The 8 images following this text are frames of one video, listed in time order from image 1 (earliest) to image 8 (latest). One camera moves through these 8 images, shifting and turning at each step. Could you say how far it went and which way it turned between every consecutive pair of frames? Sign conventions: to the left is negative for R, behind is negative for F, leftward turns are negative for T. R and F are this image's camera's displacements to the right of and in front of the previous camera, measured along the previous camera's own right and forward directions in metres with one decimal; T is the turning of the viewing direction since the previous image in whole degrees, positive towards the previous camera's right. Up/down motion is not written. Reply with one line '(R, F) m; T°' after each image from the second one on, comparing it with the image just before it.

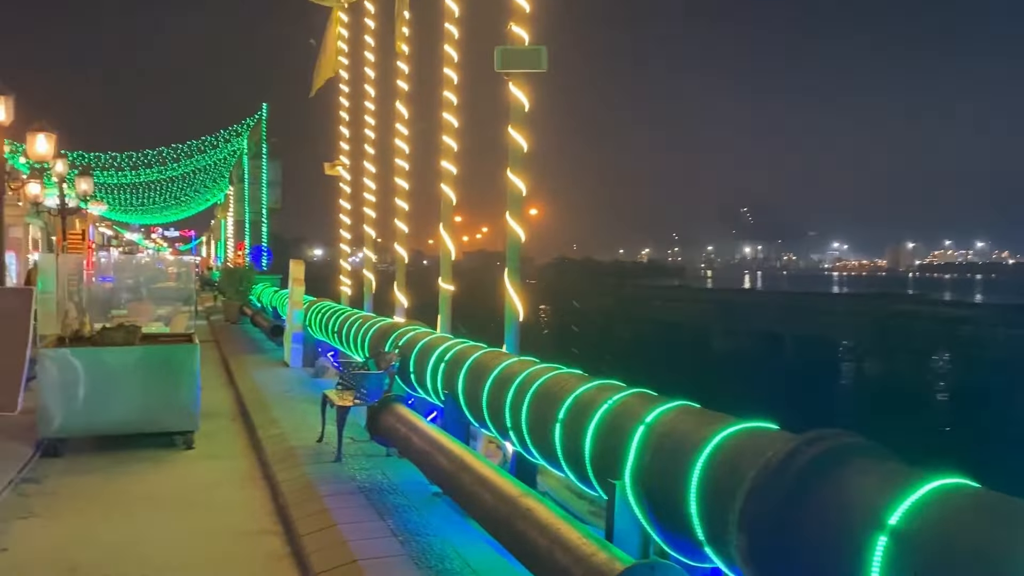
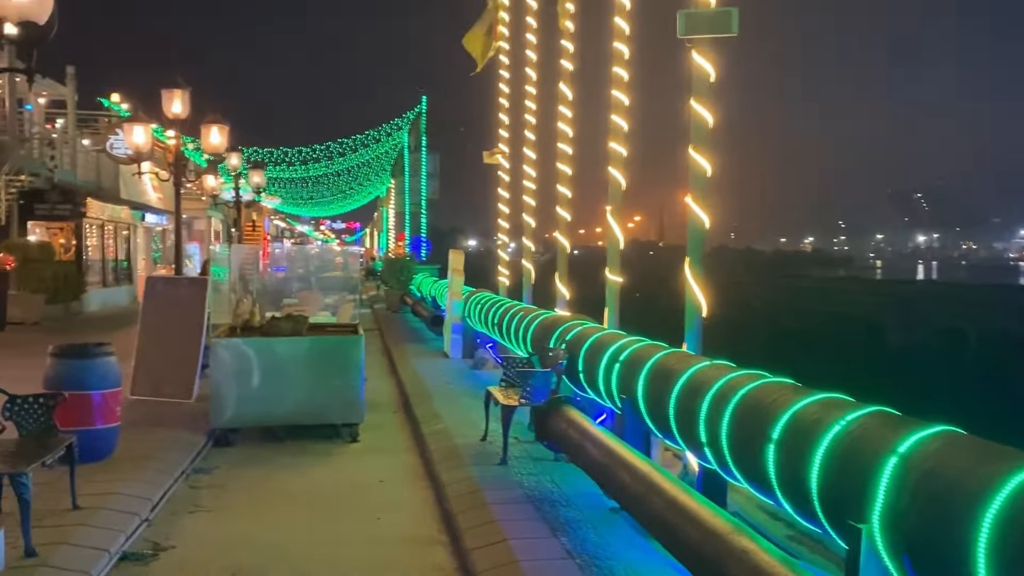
(-0.2, +0.6) m; -10°
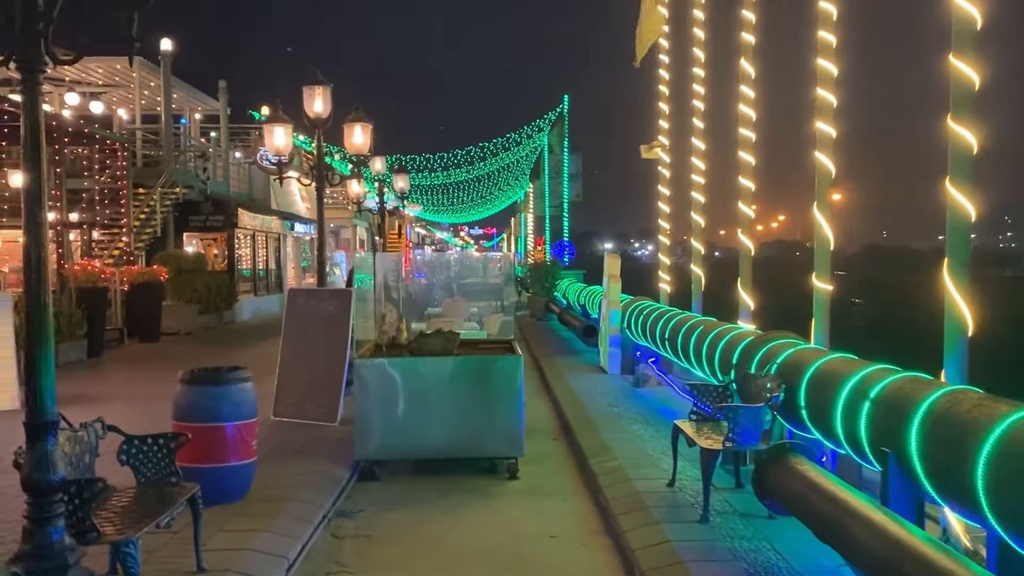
(-0.4, +1.2) m; -9°
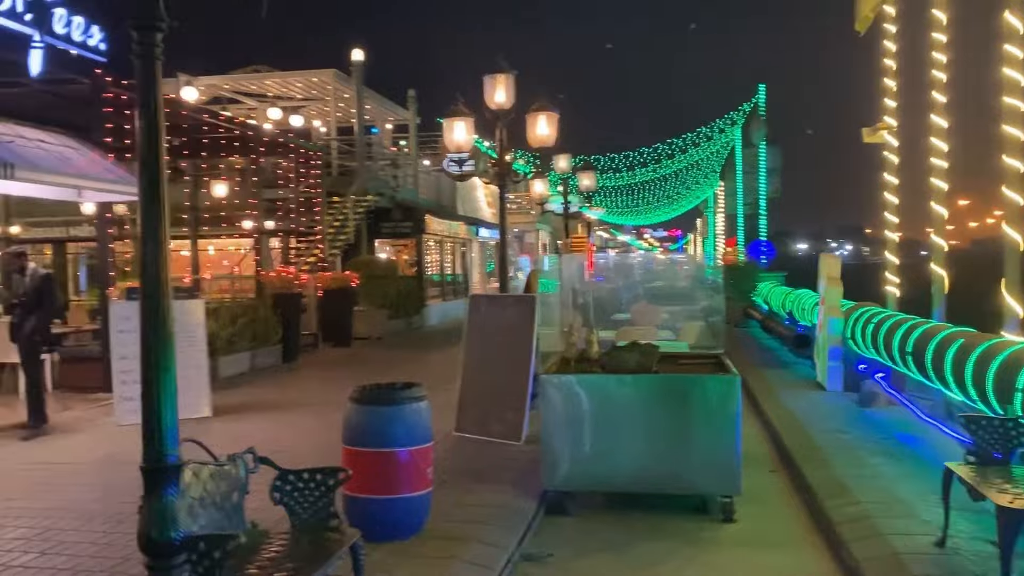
(-0.2, +1.0) m; -12°
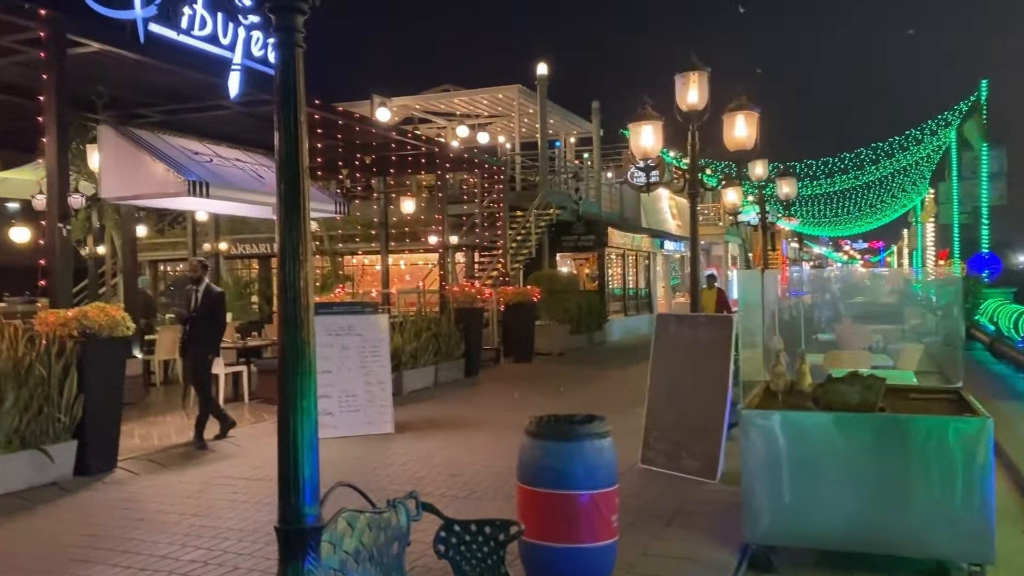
(-0.1, +0.6) m; -12°
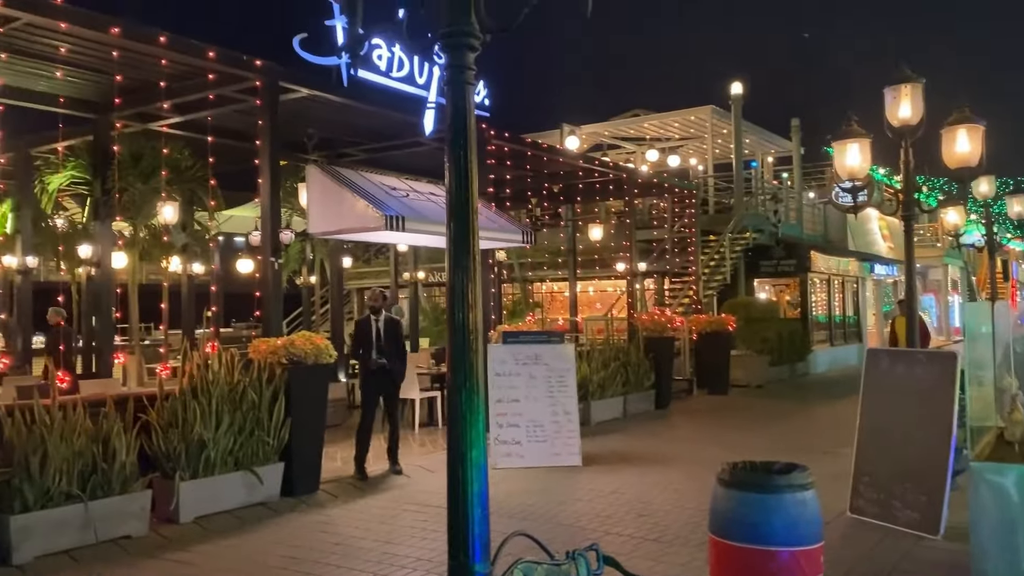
(0.0, +0.2) m; -13°
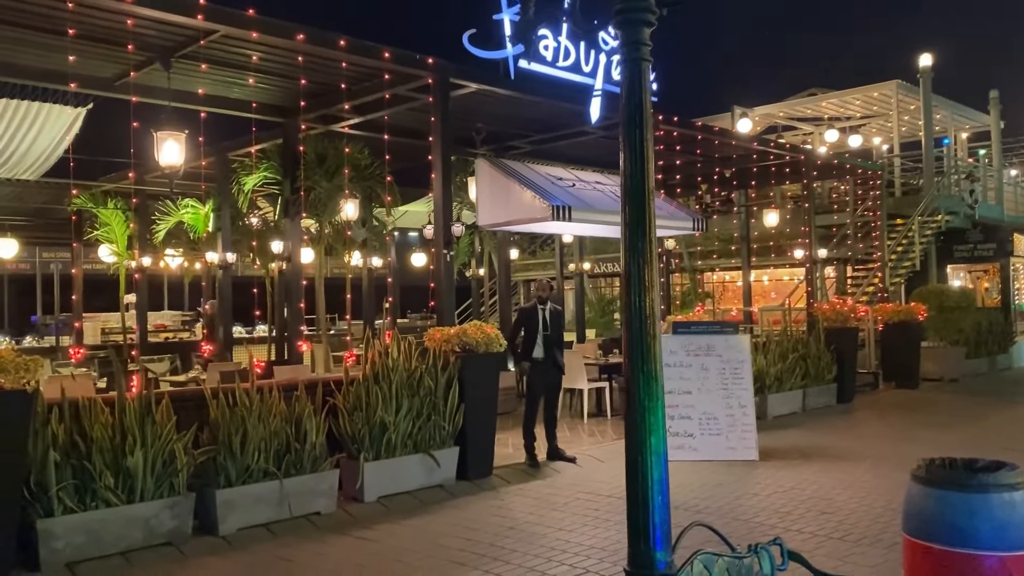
(0.0, 0.0) m; -11°
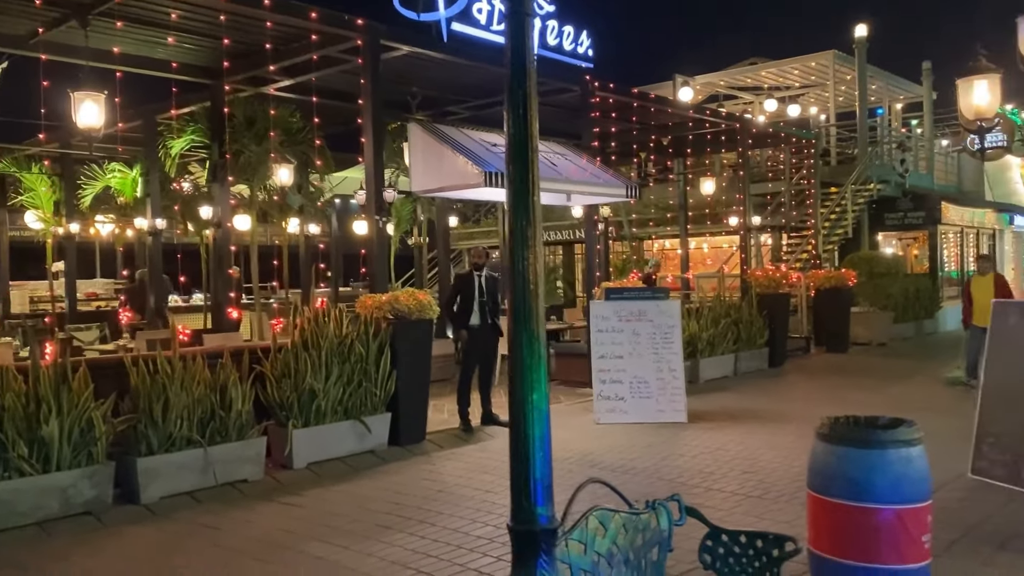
(+0.2, 0.0) m; +3°
